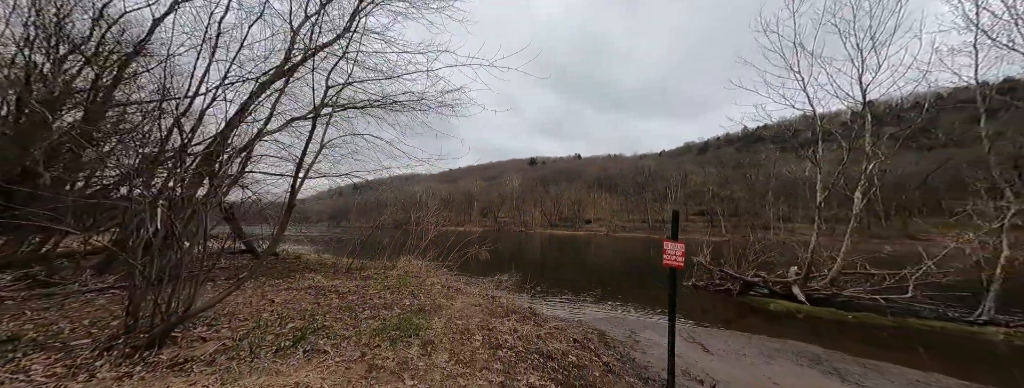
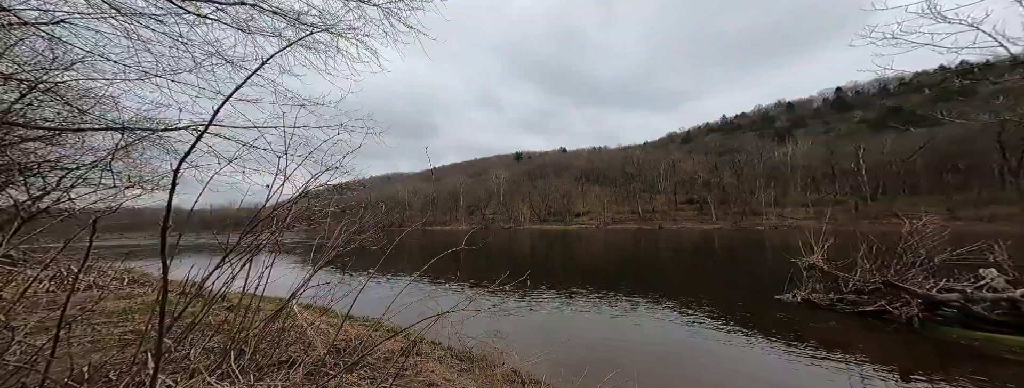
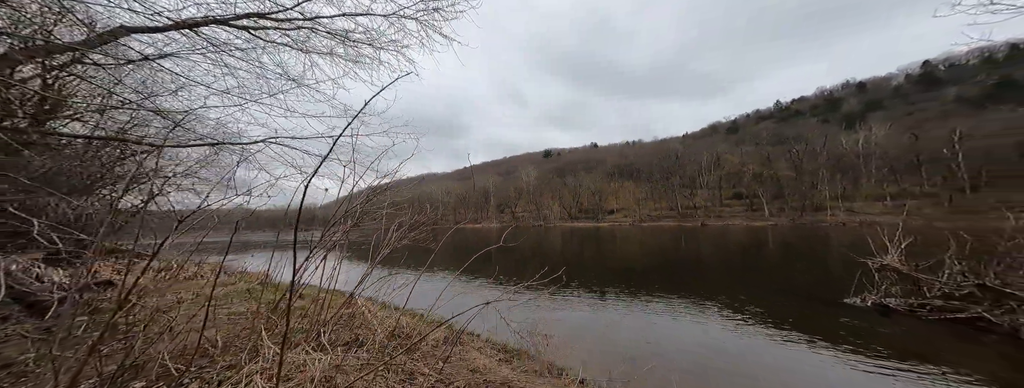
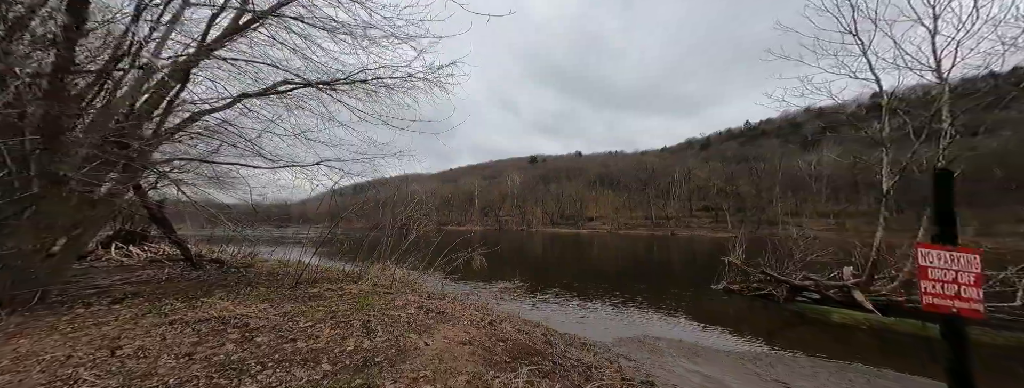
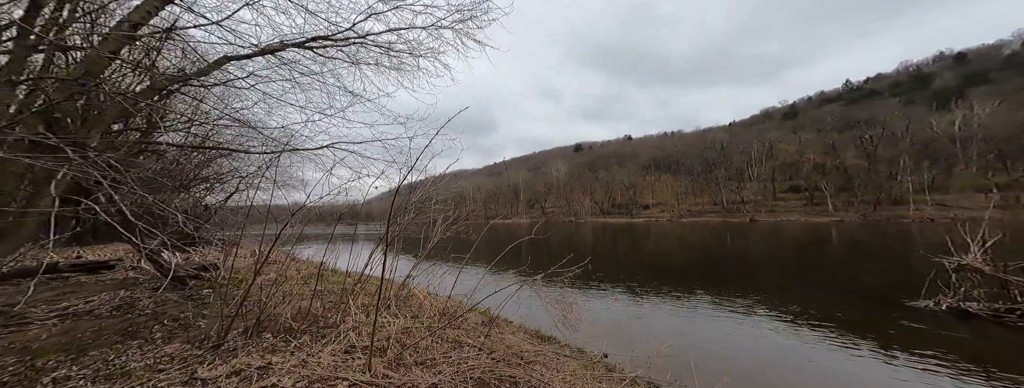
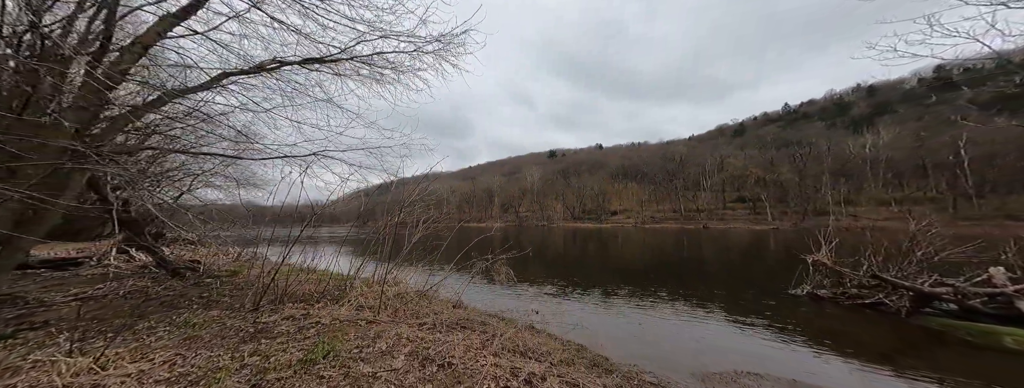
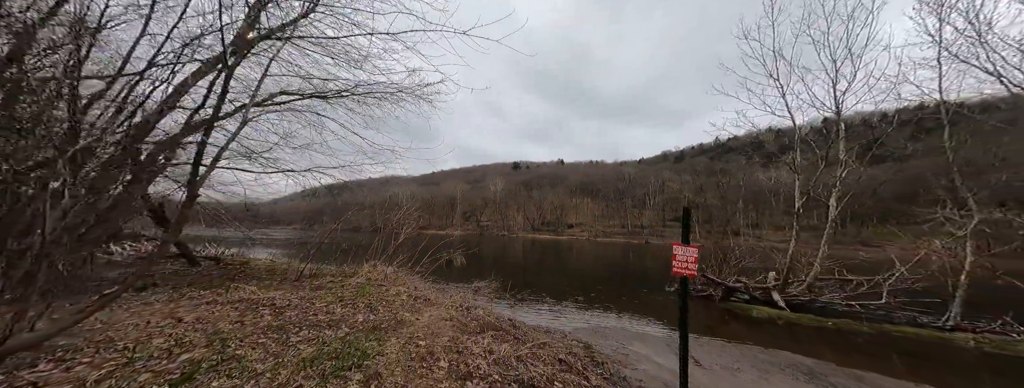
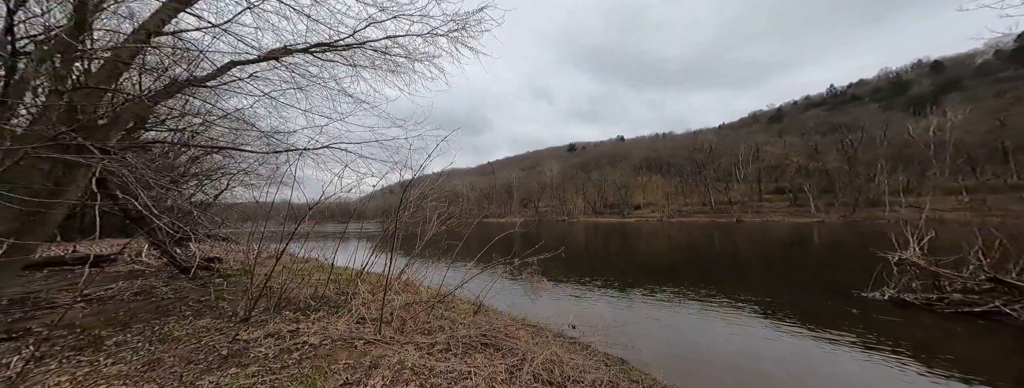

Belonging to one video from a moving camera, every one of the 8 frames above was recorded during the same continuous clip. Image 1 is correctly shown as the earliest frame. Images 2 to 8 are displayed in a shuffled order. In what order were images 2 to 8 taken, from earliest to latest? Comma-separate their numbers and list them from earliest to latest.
7, 4, 6, 8, 5, 3, 2
